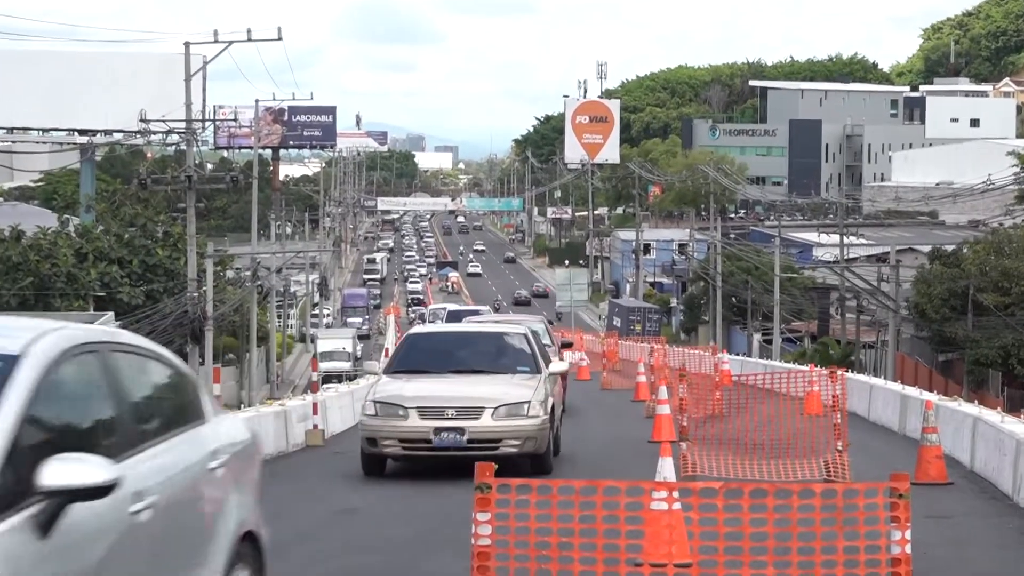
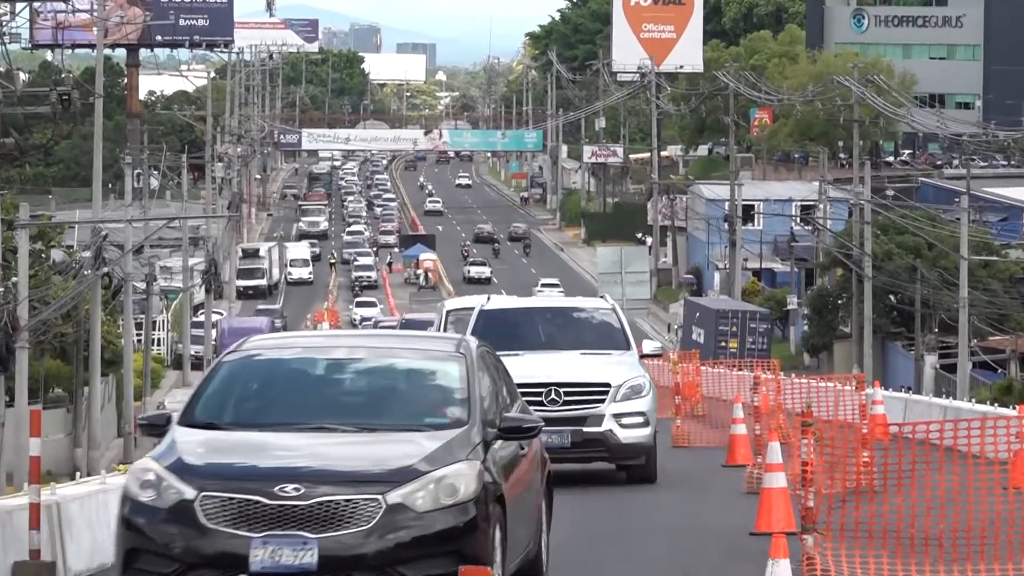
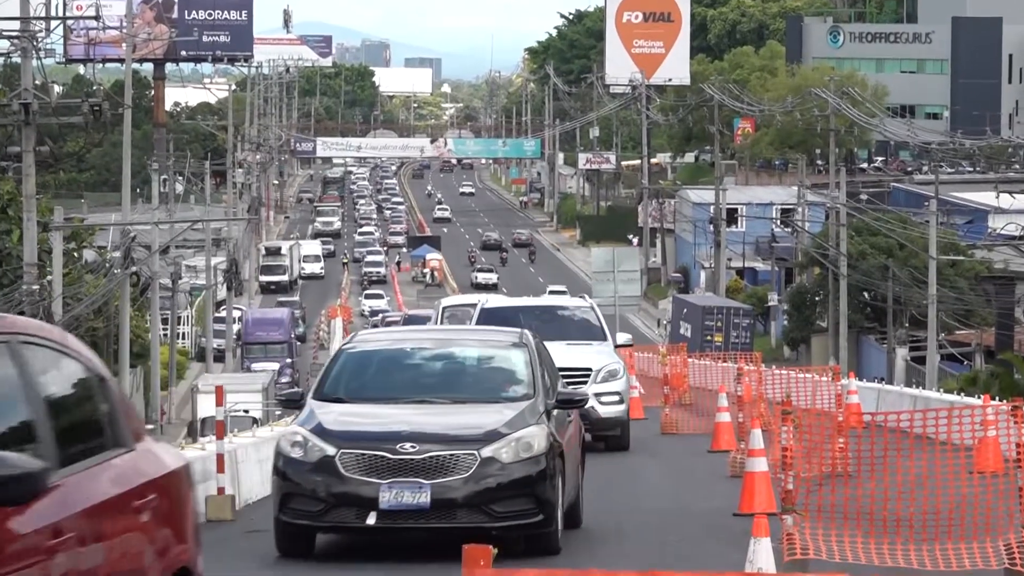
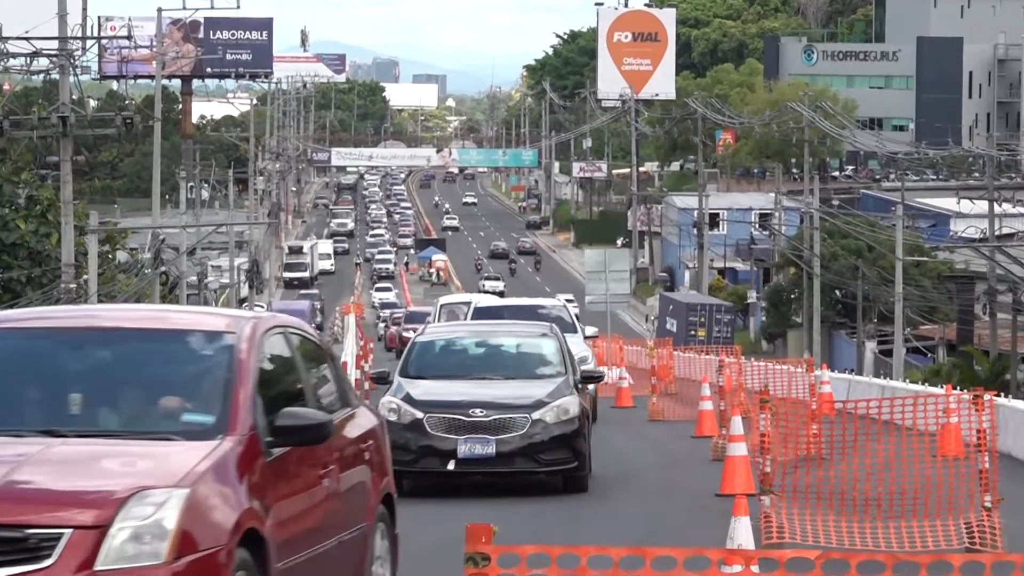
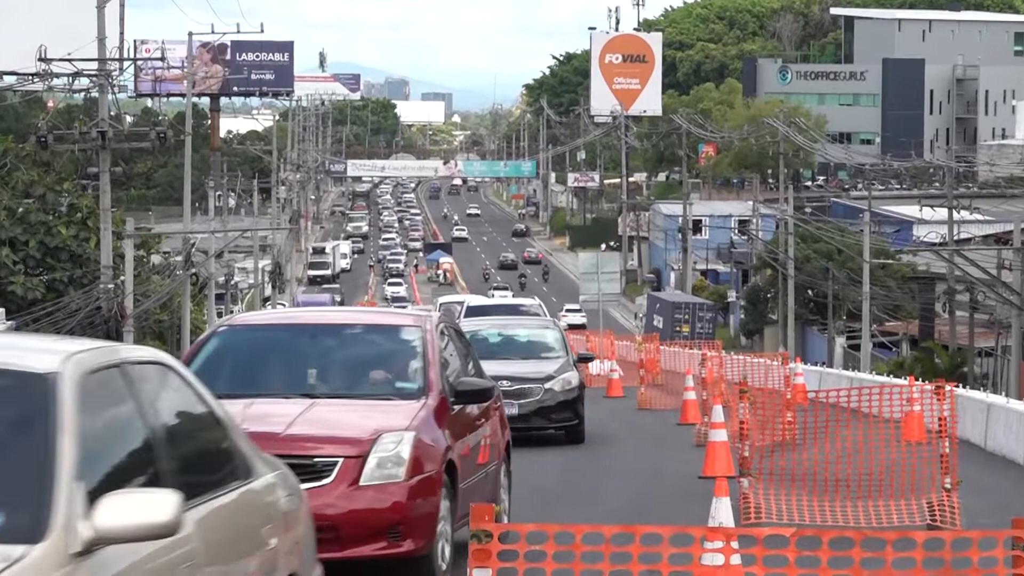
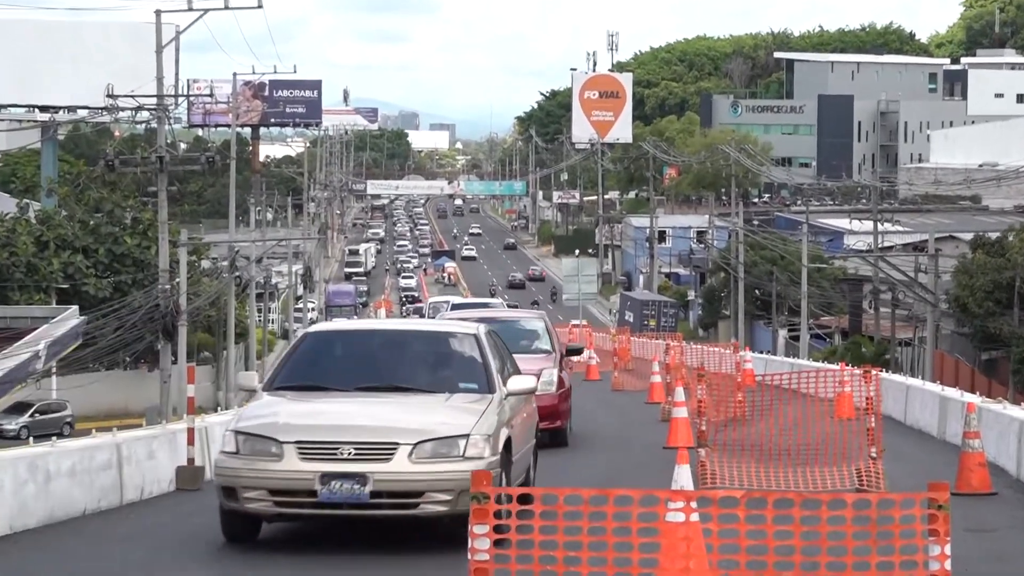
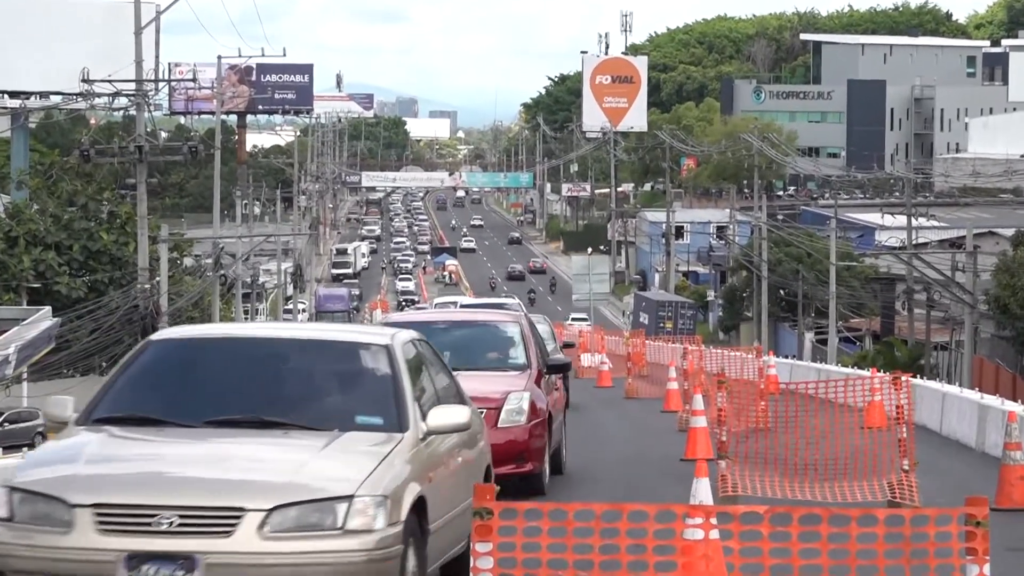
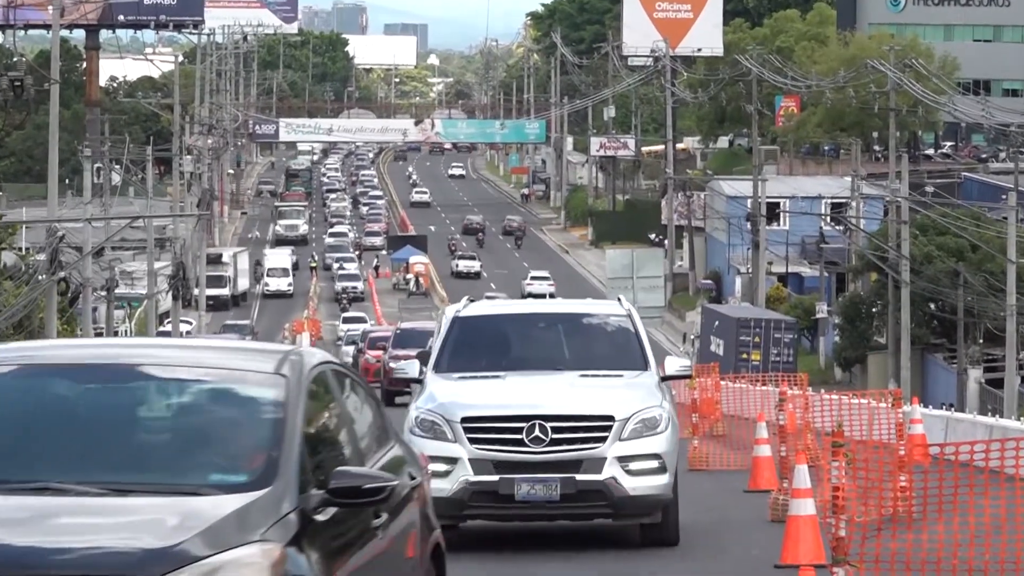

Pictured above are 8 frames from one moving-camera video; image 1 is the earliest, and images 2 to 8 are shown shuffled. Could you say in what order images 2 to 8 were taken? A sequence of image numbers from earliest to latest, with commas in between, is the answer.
6, 7, 5, 4, 3, 2, 8
